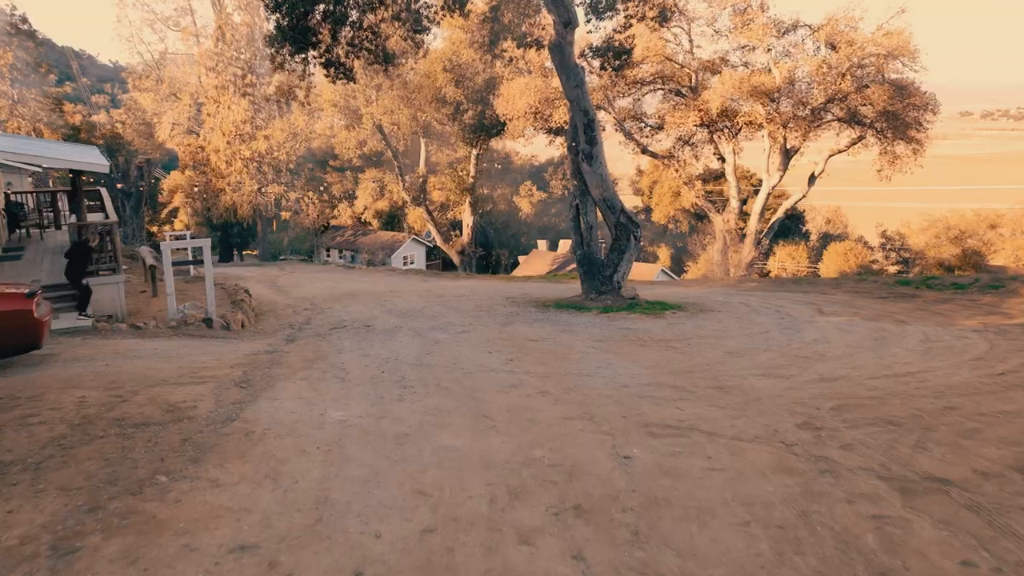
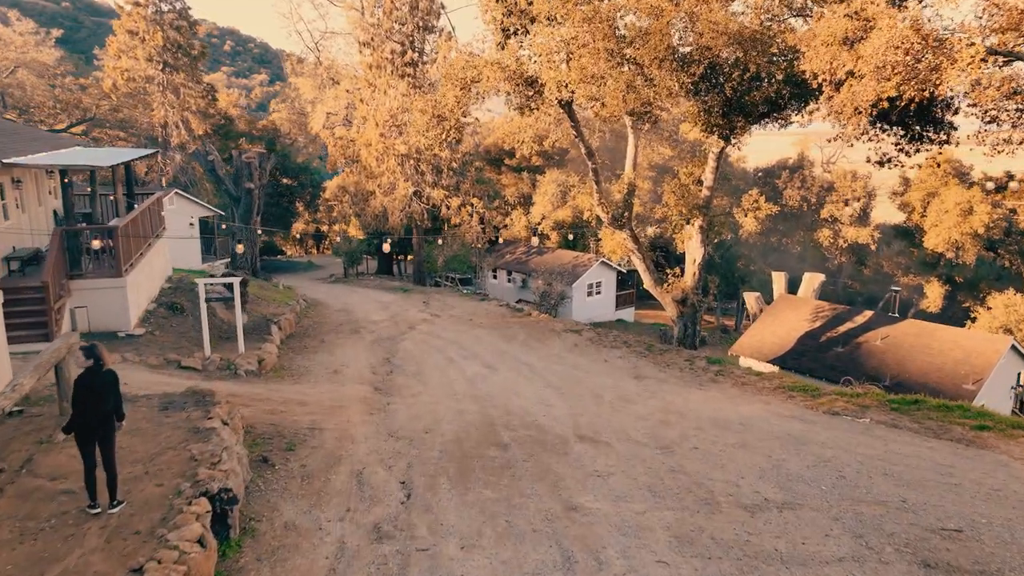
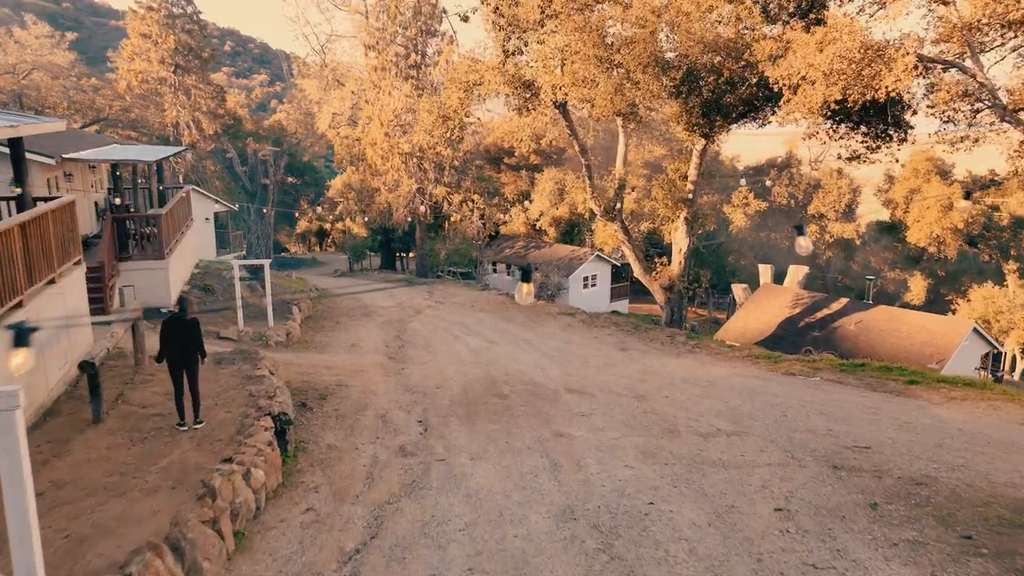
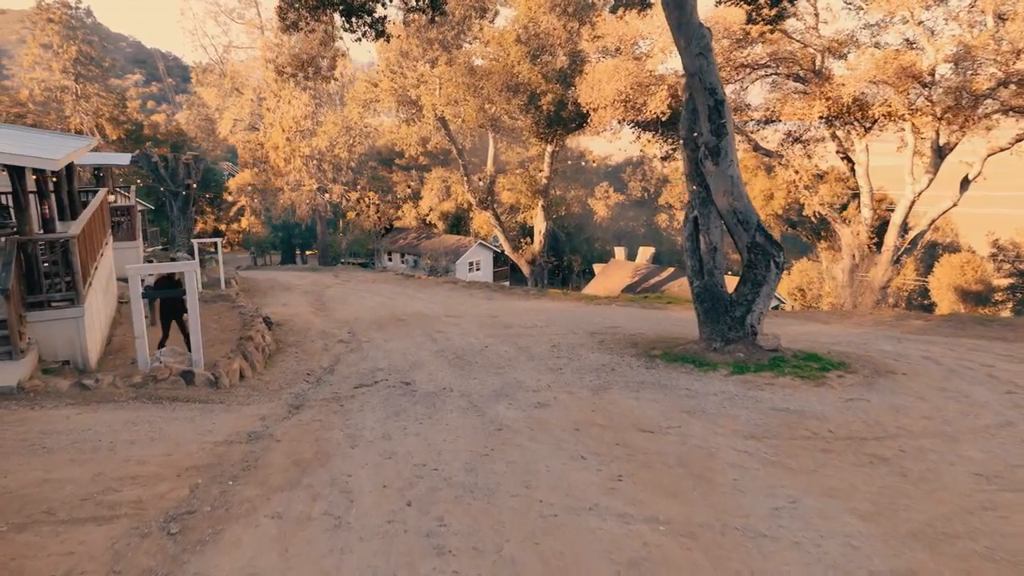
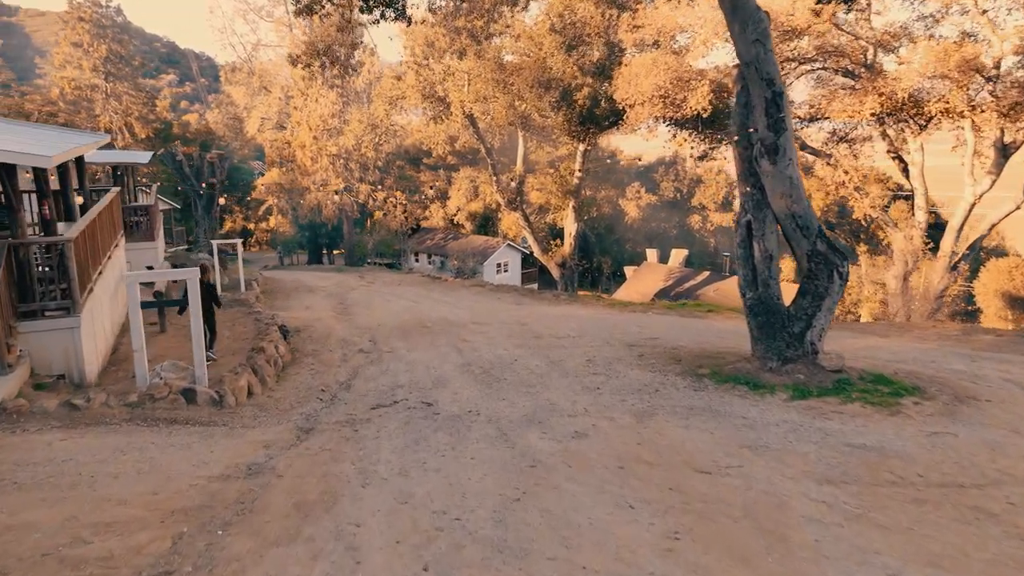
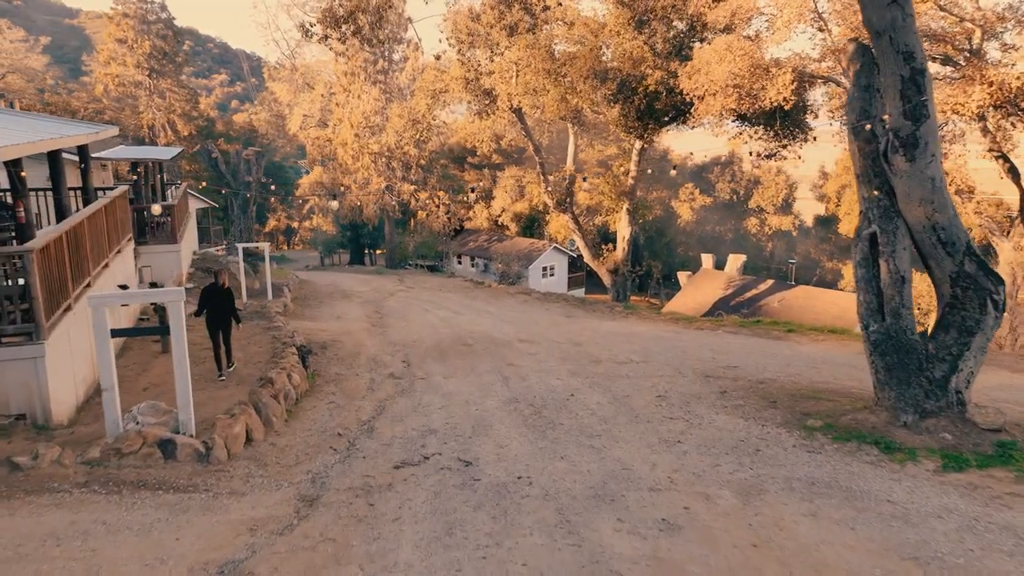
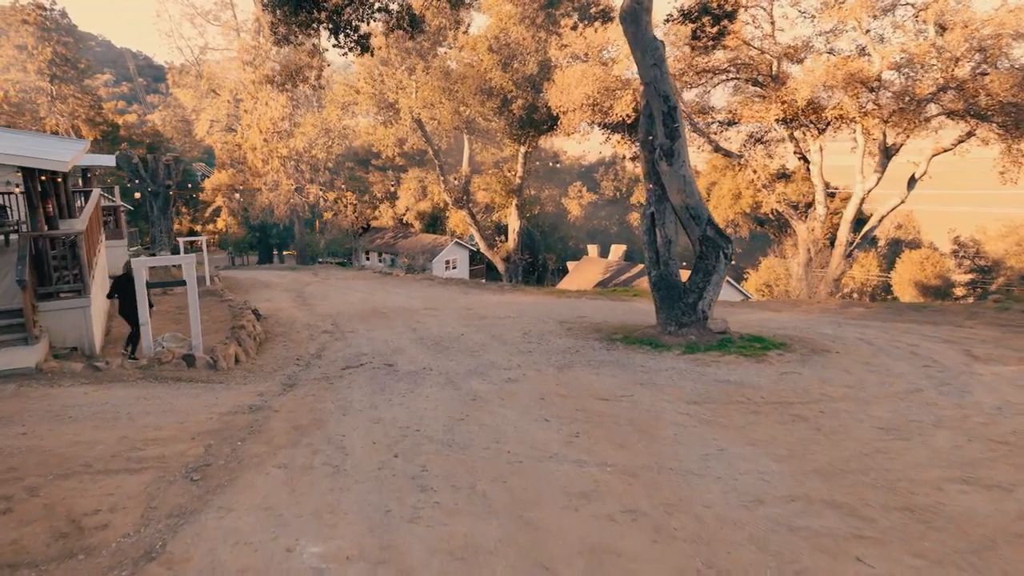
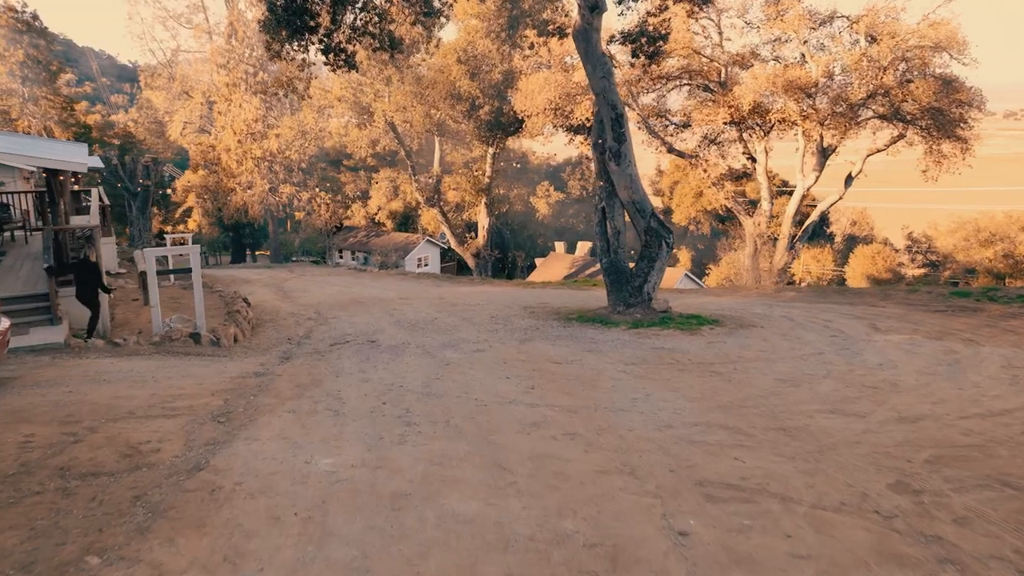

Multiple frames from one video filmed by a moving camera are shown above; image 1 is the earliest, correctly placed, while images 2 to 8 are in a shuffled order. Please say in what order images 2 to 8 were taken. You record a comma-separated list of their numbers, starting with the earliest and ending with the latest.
8, 7, 4, 5, 6, 3, 2
